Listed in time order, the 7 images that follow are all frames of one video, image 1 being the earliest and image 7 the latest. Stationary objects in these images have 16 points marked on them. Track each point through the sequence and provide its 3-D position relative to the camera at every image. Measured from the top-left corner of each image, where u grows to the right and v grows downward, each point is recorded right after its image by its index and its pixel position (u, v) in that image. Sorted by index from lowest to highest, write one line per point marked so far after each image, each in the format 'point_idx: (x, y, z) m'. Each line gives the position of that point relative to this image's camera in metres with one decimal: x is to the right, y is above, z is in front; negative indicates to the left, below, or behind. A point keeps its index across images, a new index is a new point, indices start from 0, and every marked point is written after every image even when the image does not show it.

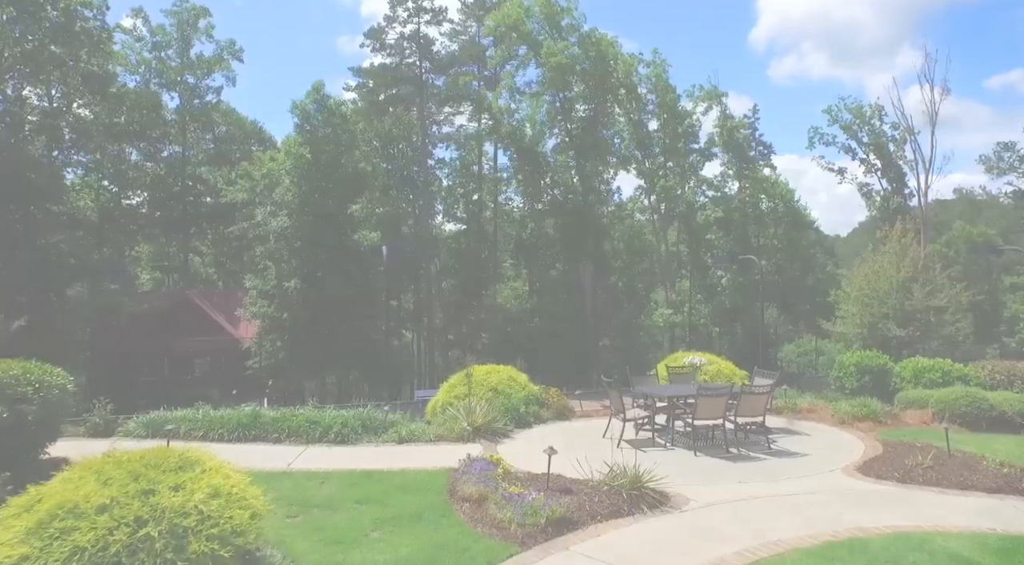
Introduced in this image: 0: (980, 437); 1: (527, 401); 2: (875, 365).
0: (+6.2, -2.1, +8.6) m
1: (+0.2, -1.6, +8.7) m
2: (+6.3, -1.5, +11.4) m
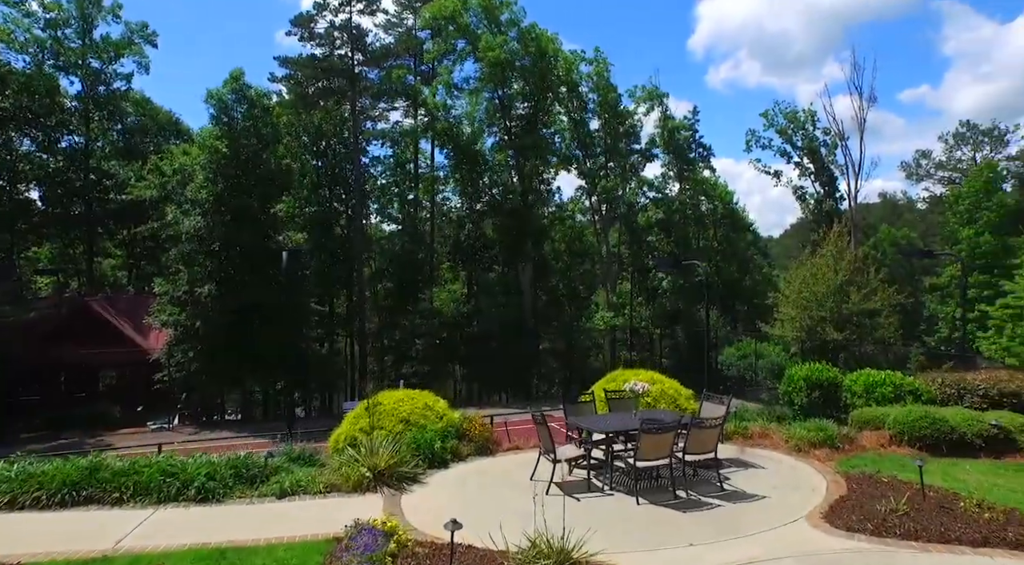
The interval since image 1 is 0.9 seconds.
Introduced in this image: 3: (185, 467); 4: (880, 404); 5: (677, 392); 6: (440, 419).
0: (+5.2, -2.2, +7.9) m
1: (-0.8, -1.7, +7.5) m
2: (+5.1, -1.6, +10.7) m
3: (-3.0, -1.7, +6.0) m
4: (+5.9, -2.0, +10.5) m
5: (+2.3, -1.6, +9.2) m
6: (-0.8, -1.6, +7.7) m
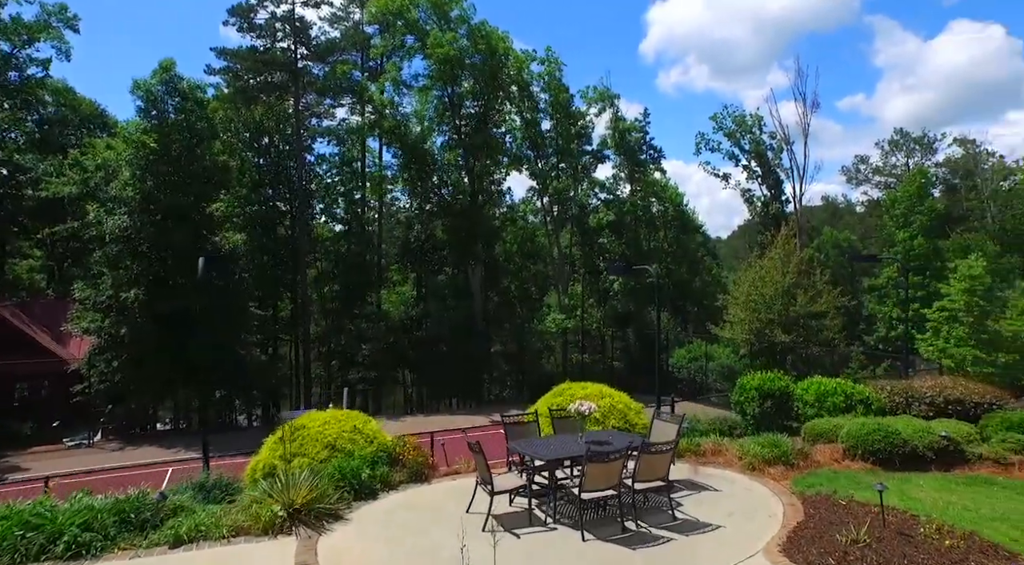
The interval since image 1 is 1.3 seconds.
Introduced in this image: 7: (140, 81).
0: (+4.5, -2.3, +7.7) m
1: (-1.4, -1.8, +6.8) m
2: (+4.2, -1.7, +10.5) m
3: (-3.6, -1.8, +5.2) m
4: (+5.0, -2.1, +10.3) m
5: (+1.5, -1.7, +8.7) m
6: (-1.5, -1.7, +7.0) m
7: (-11.1, +6.0, +19.4) m
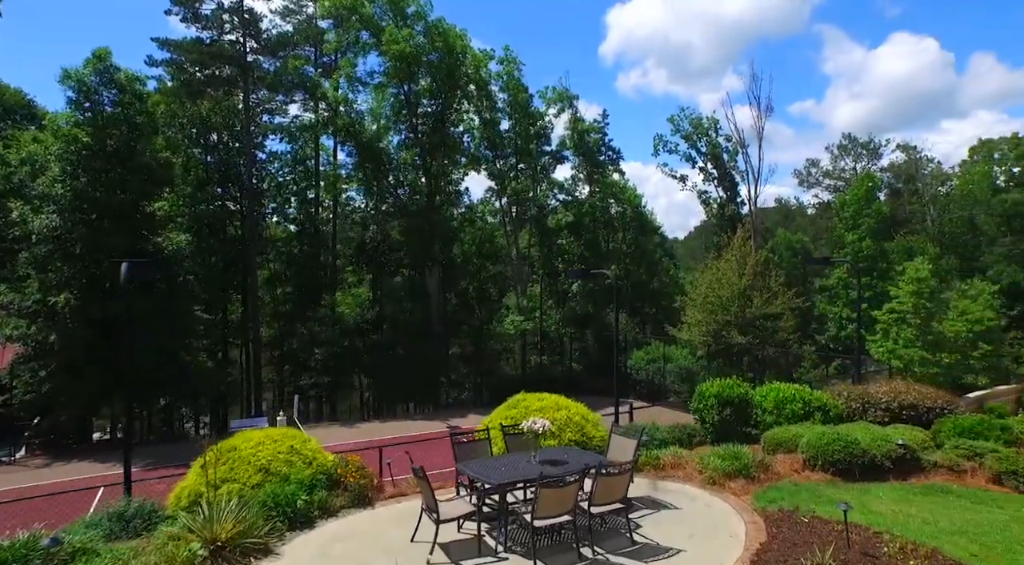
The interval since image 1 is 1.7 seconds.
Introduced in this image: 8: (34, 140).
0: (+3.9, -2.4, +7.5) m
1: (-1.9, -1.9, +6.3) m
2: (+3.5, -1.8, +10.3) m
3: (-4.0, -1.9, +4.5) m
4: (+4.3, -2.2, +10.2) m
5: (+0.9, -1.8, +8.4) m
6: (-2.0, -1.8, +6.4) m
7: (-12.3, +5.9, +18.3) m
8: (-14.5, +4.3, +19.9) m
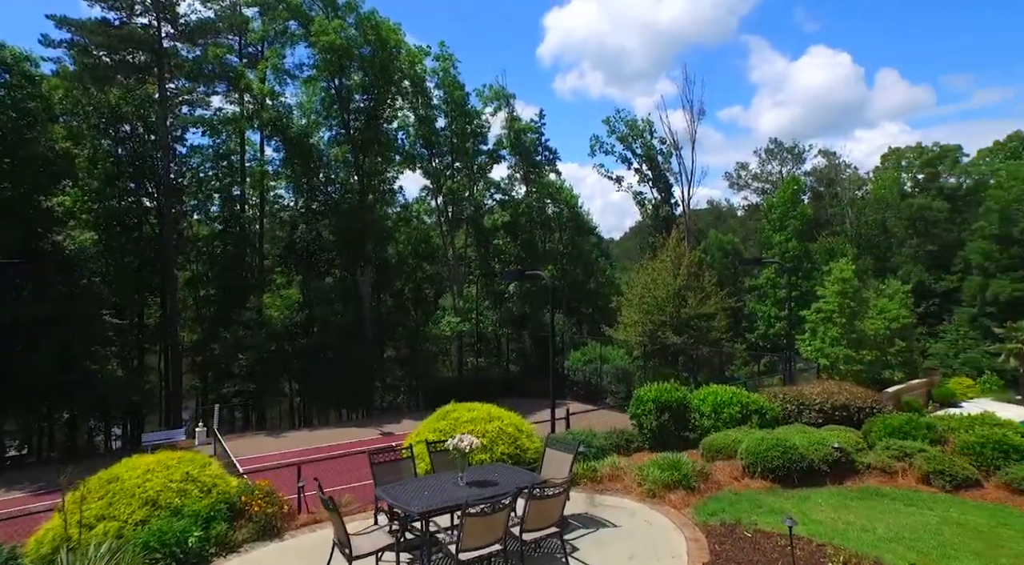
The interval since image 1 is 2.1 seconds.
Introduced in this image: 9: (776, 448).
0: (+3.2, -2.4, +7.3) m
1: (-2.6, -2.0, +5.5) m
2: (+2.5, -1.8, +10.0) m
3: (-4.4, -2.0, +3.6) m
4: (+3.3, -2.2, +10.0) m
5: (+0.1, -1.8, +7.9) m
6: (-2.7, -1.8, +5.7) m
7: (-14.0, +5.8, +16.5) m
8: (-16.3, +4.2, +17.9) m
9: (+3.2, -2.0, +7.9) m
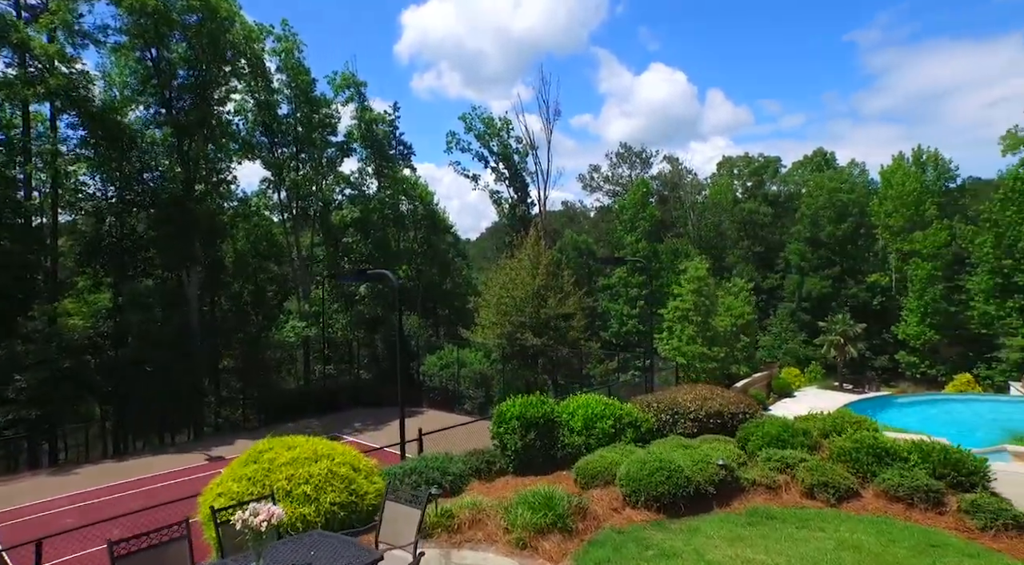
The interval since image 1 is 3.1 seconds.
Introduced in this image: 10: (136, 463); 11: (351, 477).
0: (+1.6, -2.4, +6.3) m
1: (-3.6, -2.0, +3.3) m
2: (+0.4, -1.8, +8.8) m
3: (-5.0, -2.0, +1.0) m
4: (+1.2, -2.2, +8.9) m
5: (-1.5, -1.8, +6.2) m
6: (-3.7, -1.9, +3.5) m
7: (-17.2, +5.7, +11.6) m
8: (-19.7, +4.1, +12.4) m
9: (+1.6, -2.0, +6.9) m
10: (-9.8, -4.7, +17.0) m
11: (-1.5, -1.8, +6.2) m
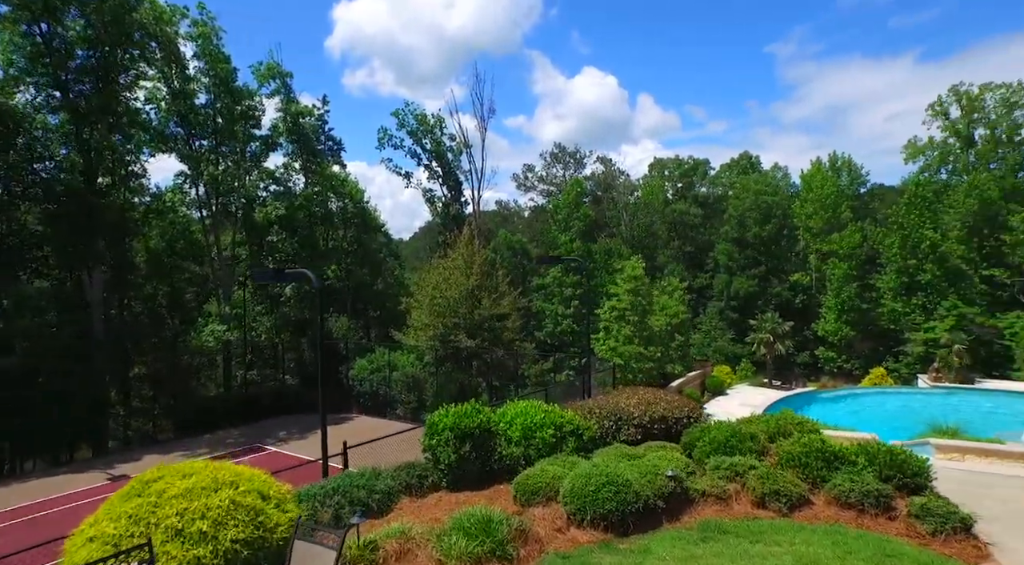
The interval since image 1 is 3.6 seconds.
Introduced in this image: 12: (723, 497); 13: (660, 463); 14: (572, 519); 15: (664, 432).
0: (+1.1, -2.4, +5.8) m
1: (-3.8, -2.0, +2.3) m
2: (-0.4, -1.8, +8.1) m
3: (-5.0, -2.0, -0.1) m
4: (+0.3, -2.1, +8.3) m
5: (-2.1, -1.8, +5.4) m
6: (-4.0, -1.9, +2.4) m
7: (-18.2, +5.7, +9.1) m
8: (-20.8, +4.0, +9.7) m
9: (+0.9, -2.0, +6.4) m
10: (-11.4, -4.7, +15.2) m
11: (-2.1, -1.8, +5.3) m
12: (+2.3, -2.3, +7.1) m
13: (+1.6, -2.0, +7.2) m
14: (+0.6, -2.3, +6.4) m
15: (+2.2, -2.1, +9.4) m
